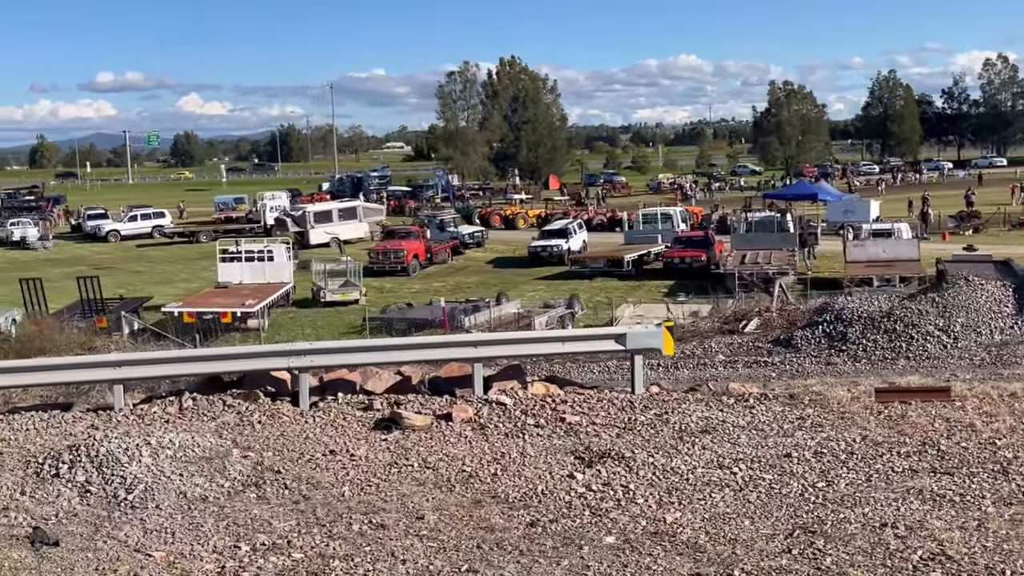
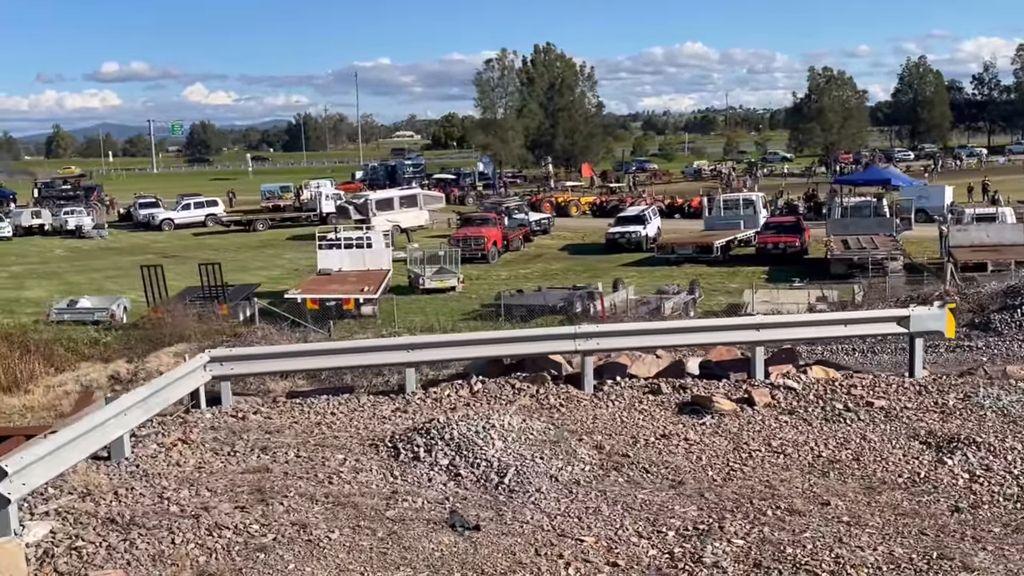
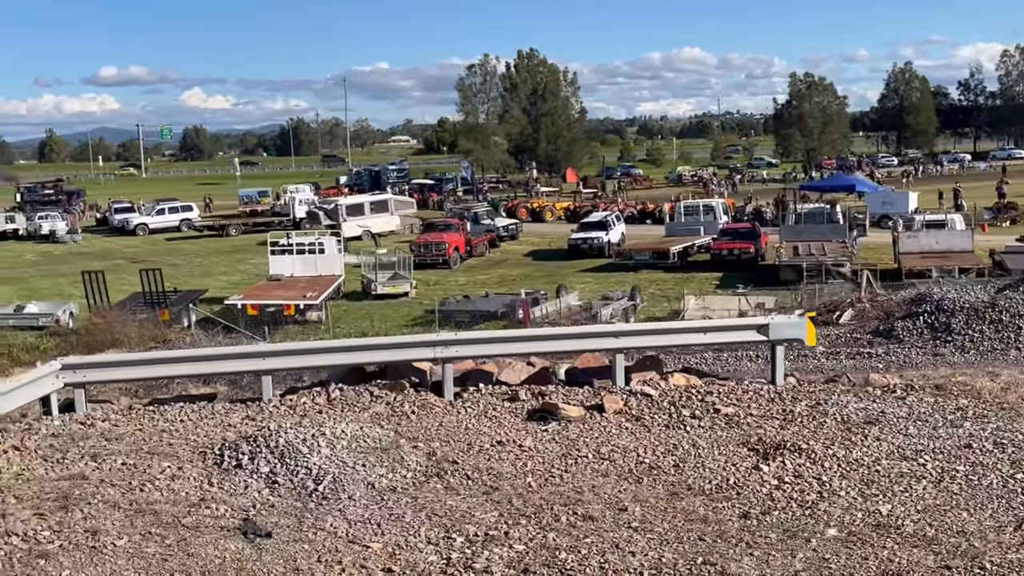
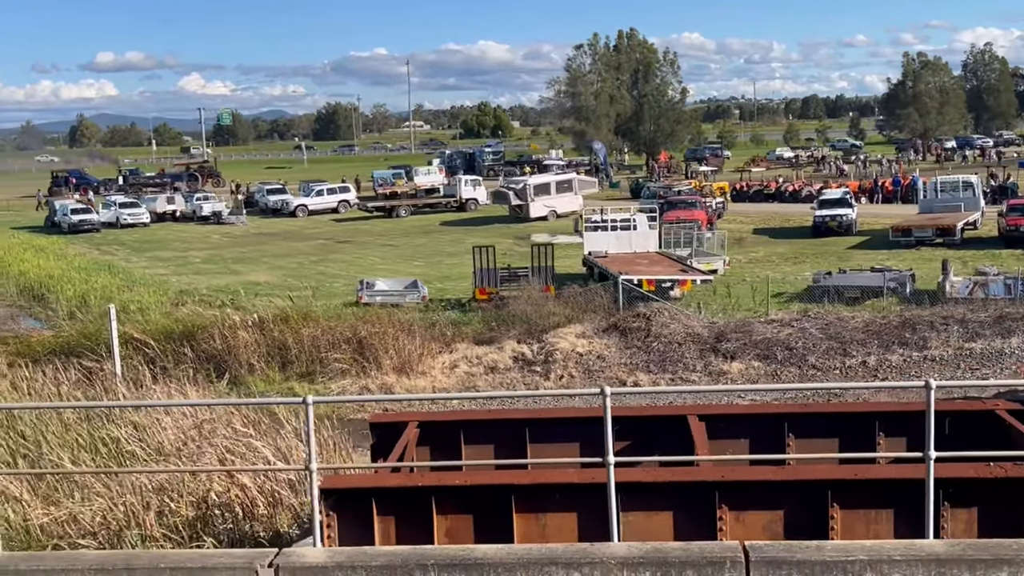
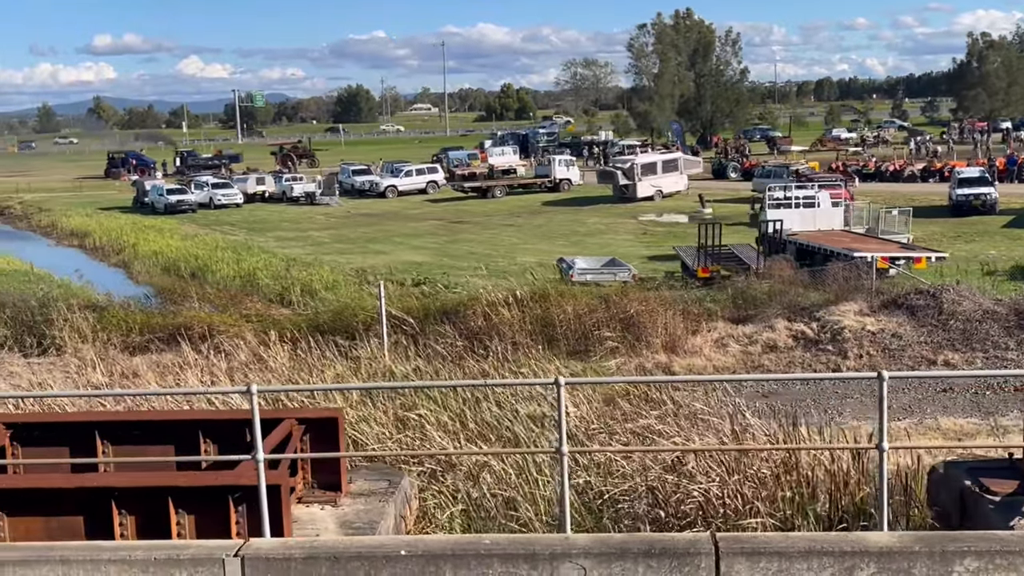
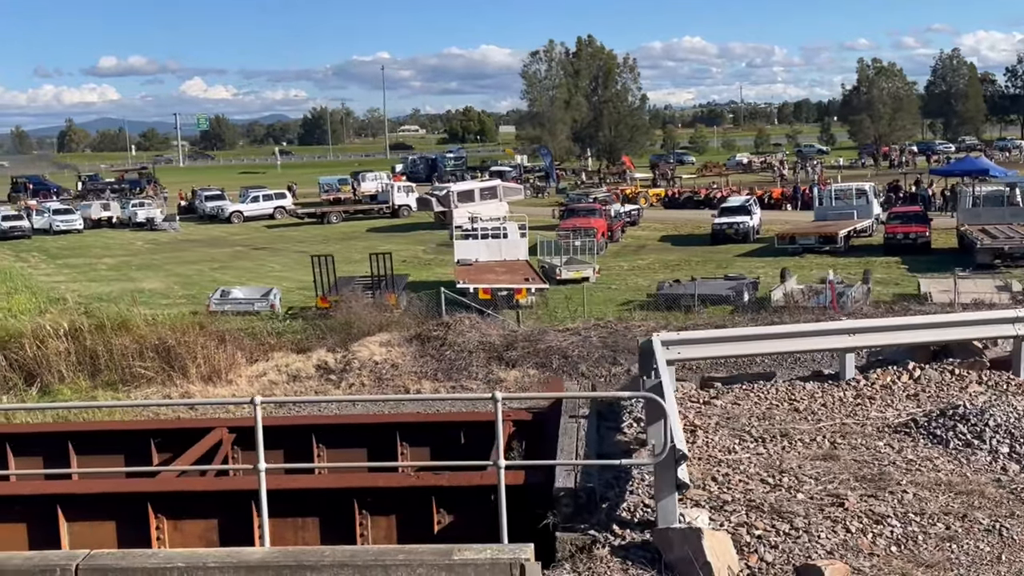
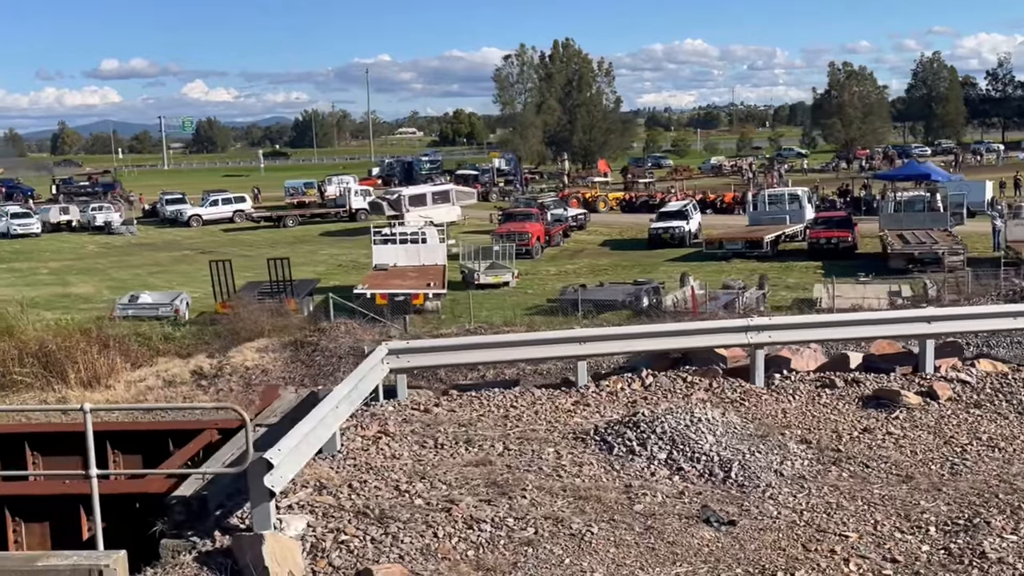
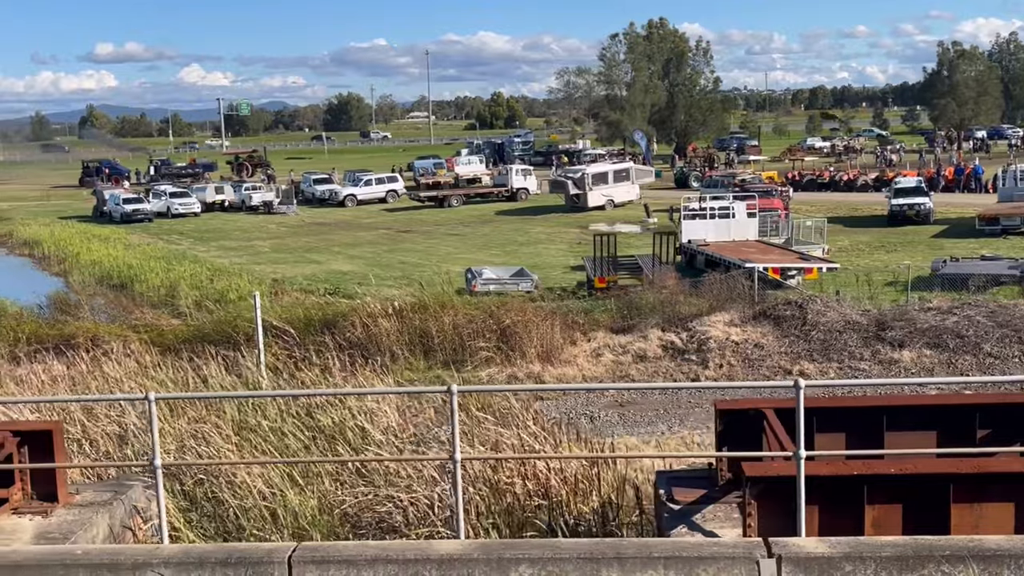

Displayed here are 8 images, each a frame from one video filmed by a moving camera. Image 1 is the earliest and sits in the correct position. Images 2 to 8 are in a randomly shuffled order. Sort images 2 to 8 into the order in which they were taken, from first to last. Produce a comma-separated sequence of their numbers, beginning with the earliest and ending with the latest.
3, 2, 7, 6, 4, 8, 5
